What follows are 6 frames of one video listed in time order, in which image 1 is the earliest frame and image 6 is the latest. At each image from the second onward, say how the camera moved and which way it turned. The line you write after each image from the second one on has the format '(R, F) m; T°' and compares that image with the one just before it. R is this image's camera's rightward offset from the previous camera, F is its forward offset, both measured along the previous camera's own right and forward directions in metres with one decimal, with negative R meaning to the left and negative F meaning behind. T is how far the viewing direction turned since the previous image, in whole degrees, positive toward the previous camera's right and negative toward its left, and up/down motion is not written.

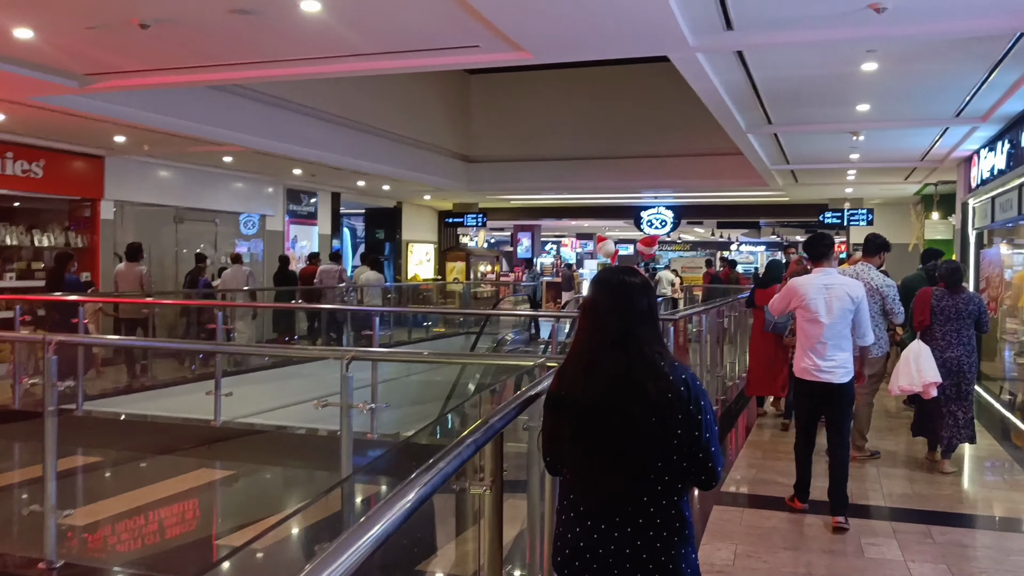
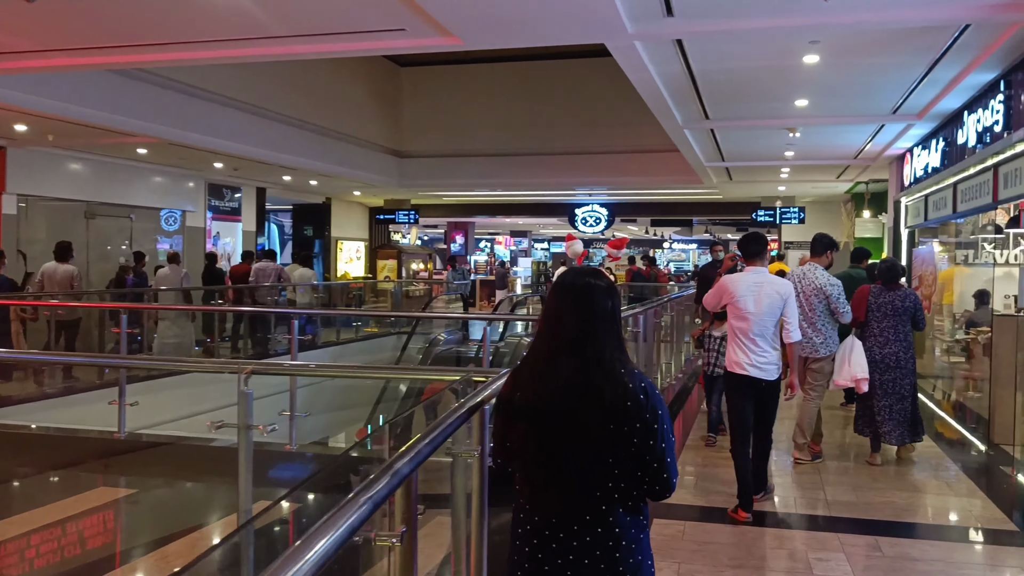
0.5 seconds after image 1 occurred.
(+0.1, +0.3) m; +5°
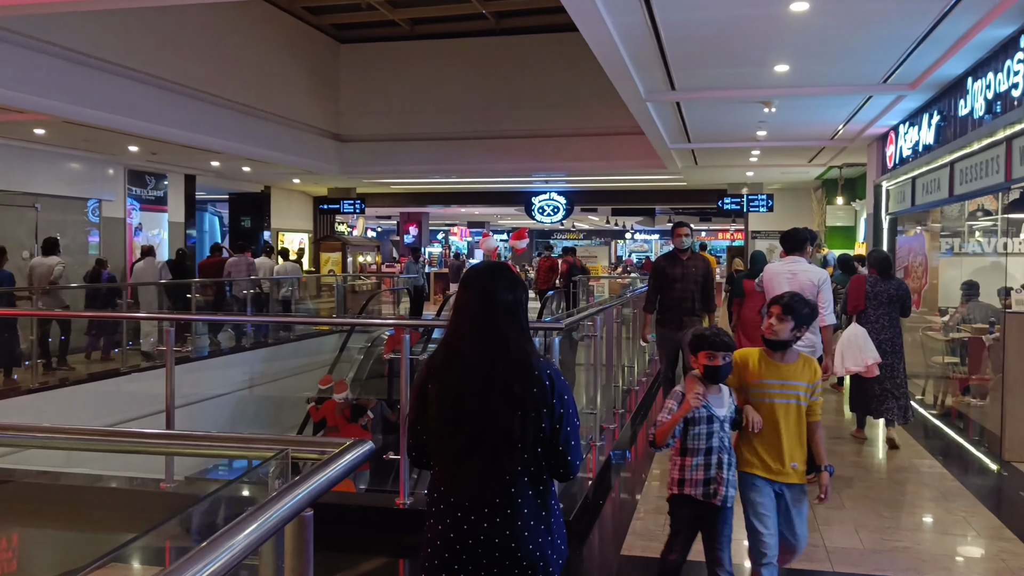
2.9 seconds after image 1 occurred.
(+0.2, +0.9) m; +3°
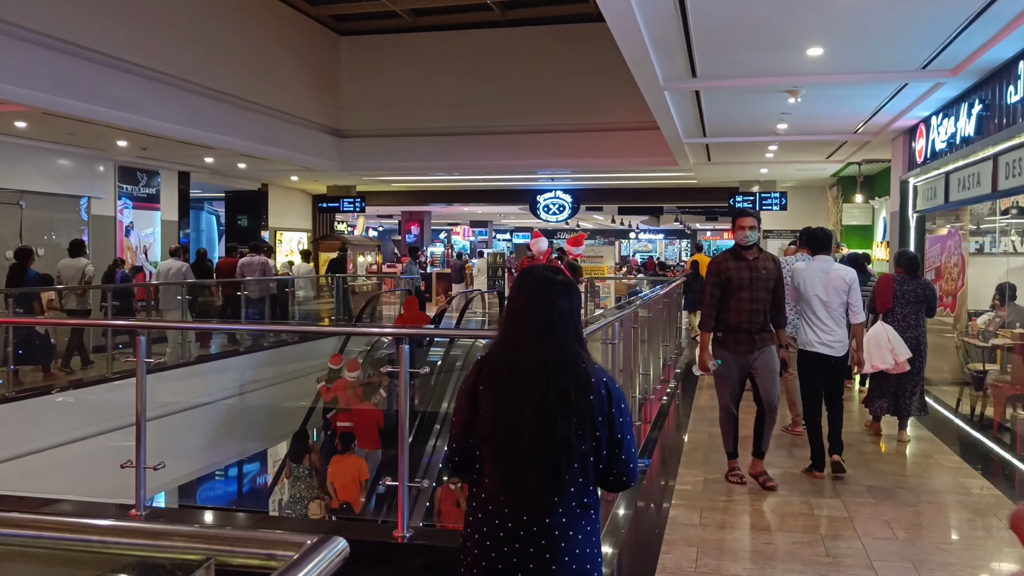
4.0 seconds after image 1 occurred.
(0.0, +0.4) m; 0°
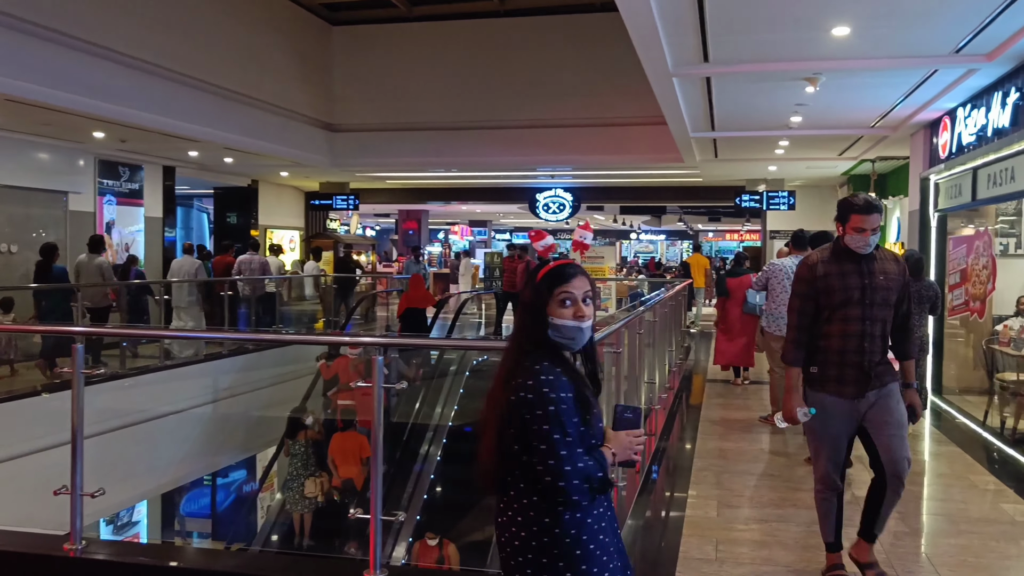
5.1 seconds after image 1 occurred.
(0.0, +0.4) m; 0°
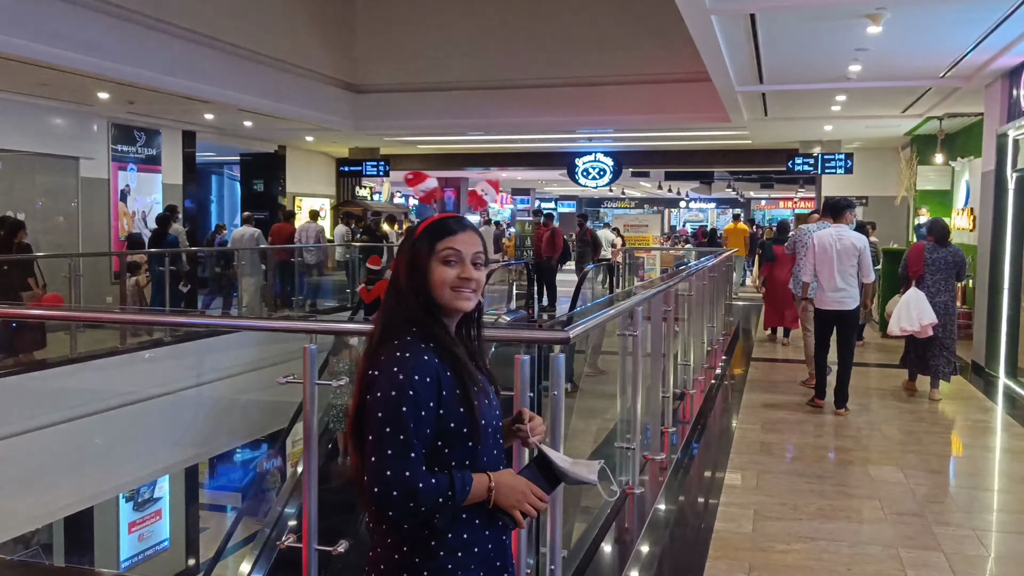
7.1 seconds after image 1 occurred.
(+0.2, +0.6) m; -4°
